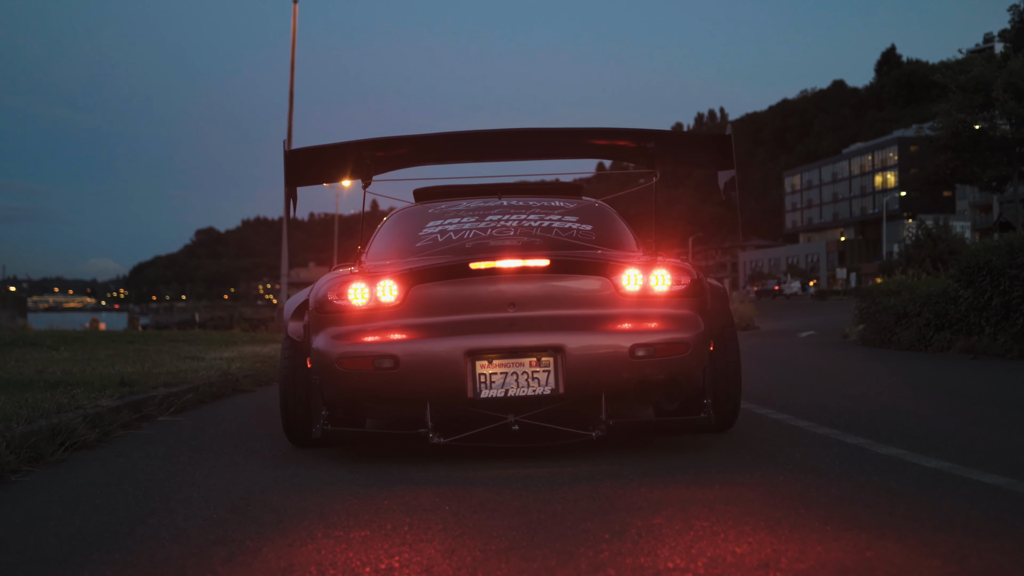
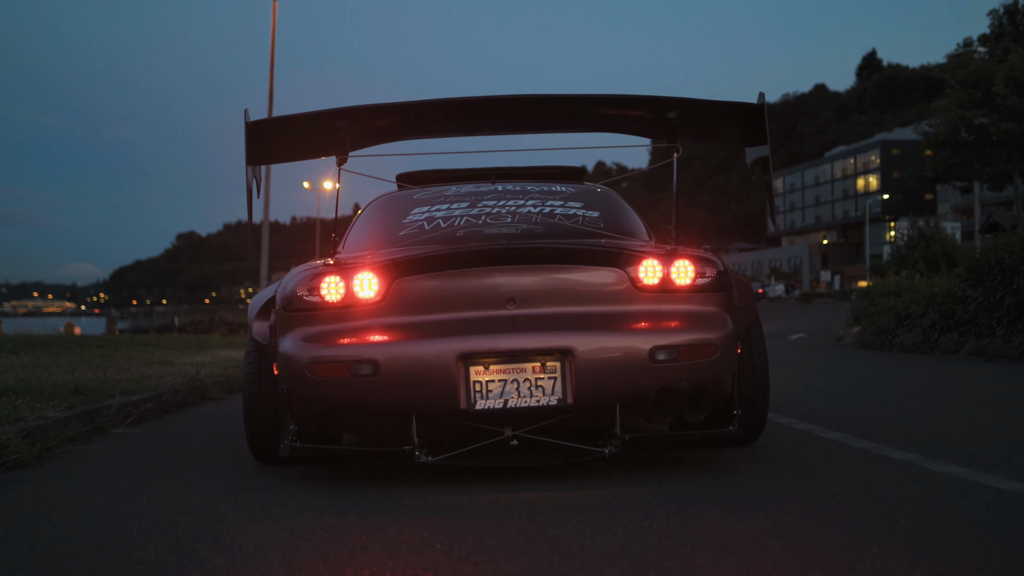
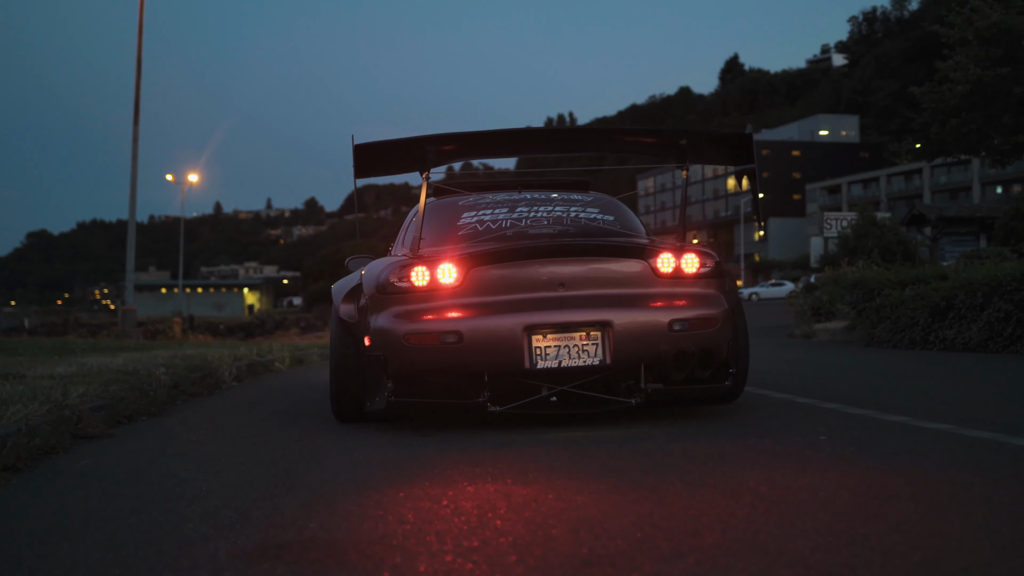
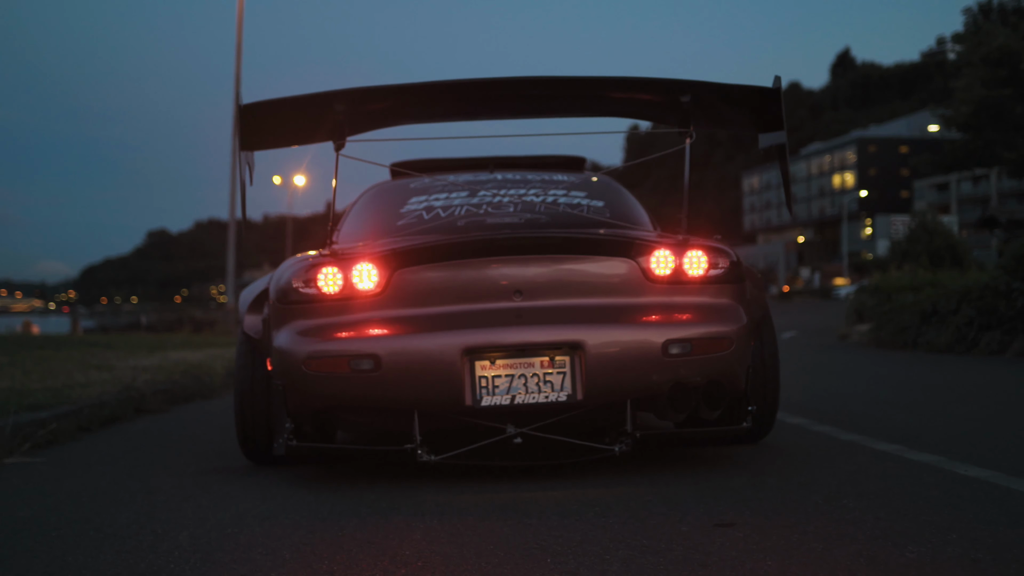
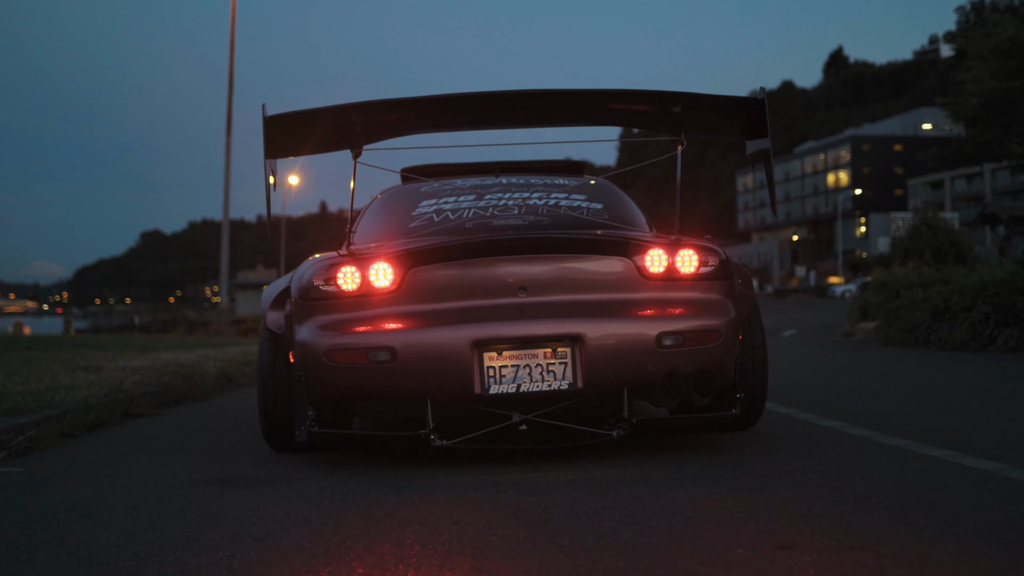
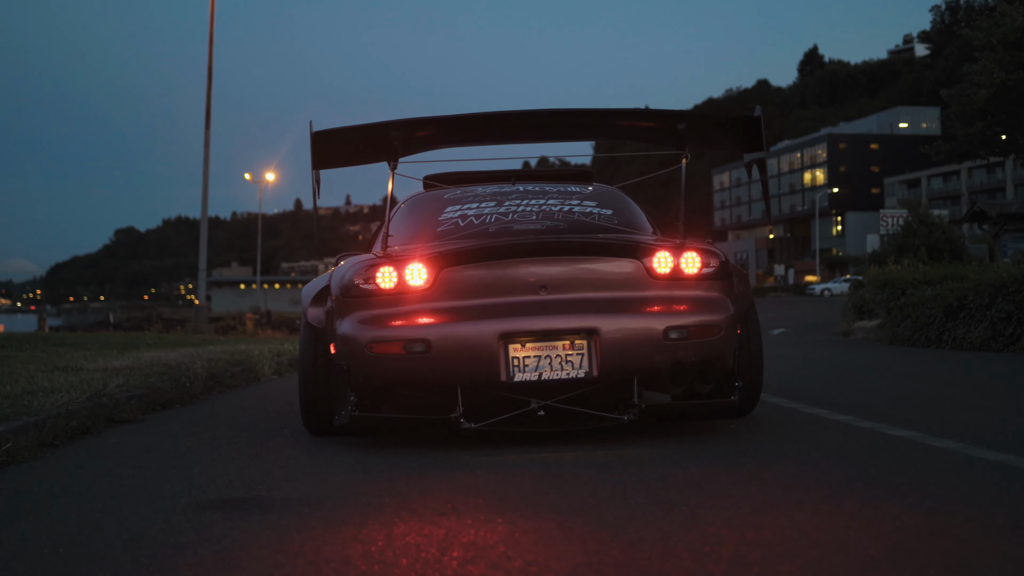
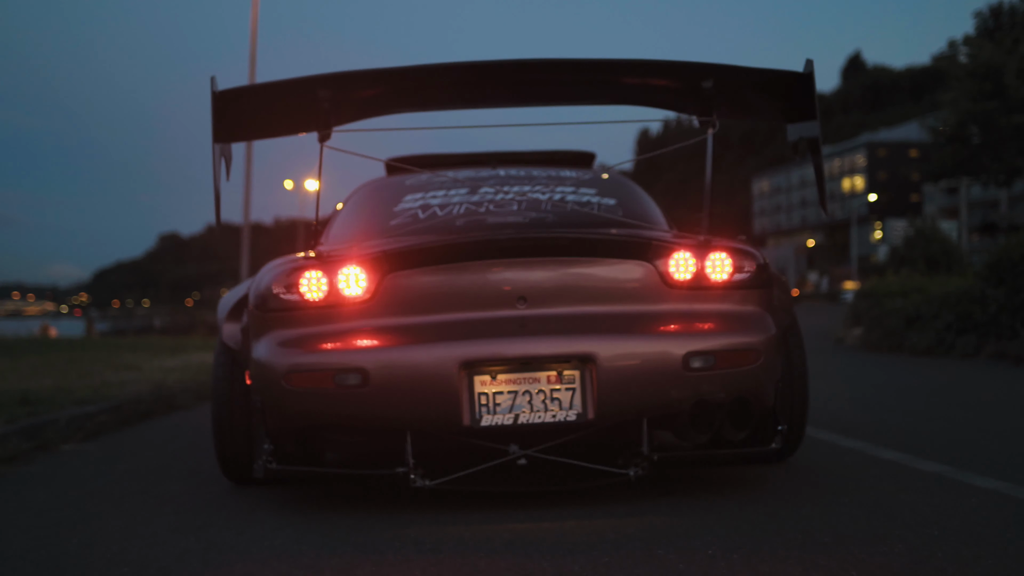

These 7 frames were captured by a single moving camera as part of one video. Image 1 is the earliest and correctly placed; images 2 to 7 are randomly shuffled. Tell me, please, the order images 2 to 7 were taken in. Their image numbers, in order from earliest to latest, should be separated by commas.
2, 7, 4, 5, 6, 3
